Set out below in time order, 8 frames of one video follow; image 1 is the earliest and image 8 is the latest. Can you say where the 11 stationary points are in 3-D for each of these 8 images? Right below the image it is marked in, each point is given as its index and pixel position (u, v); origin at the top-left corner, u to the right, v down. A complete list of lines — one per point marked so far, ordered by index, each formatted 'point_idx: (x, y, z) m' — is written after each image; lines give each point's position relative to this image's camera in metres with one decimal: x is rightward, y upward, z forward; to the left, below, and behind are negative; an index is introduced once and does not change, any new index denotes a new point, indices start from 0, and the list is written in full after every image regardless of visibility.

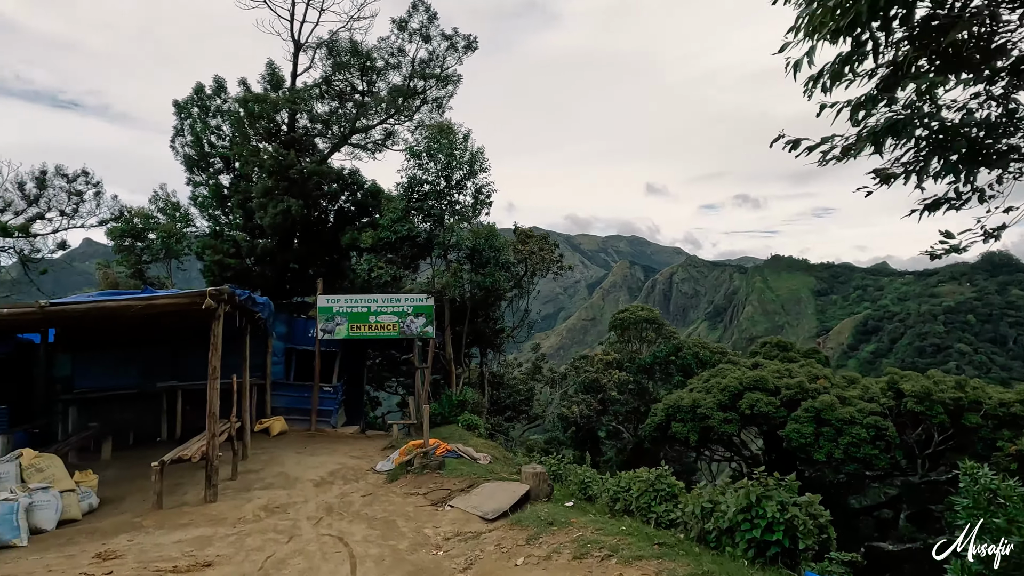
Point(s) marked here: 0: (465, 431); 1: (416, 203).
0: (-0.9, -2.8, +10.5) m
1: (-2.2, +2.0, +12.5) m
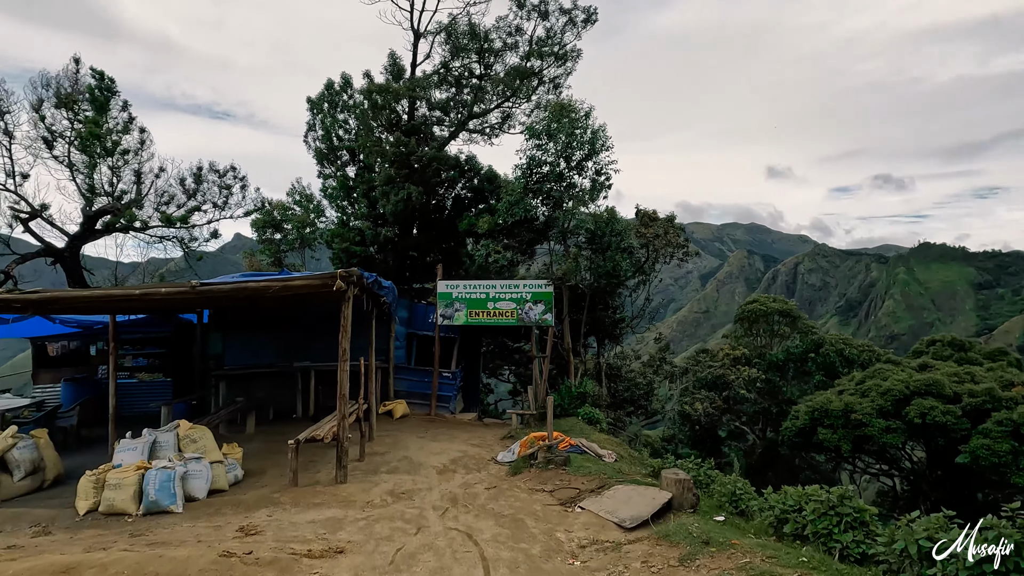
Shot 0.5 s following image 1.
0: (+1.4, -2.5, +9.9) m
1: (+0.5, +2.3, +12.0) m
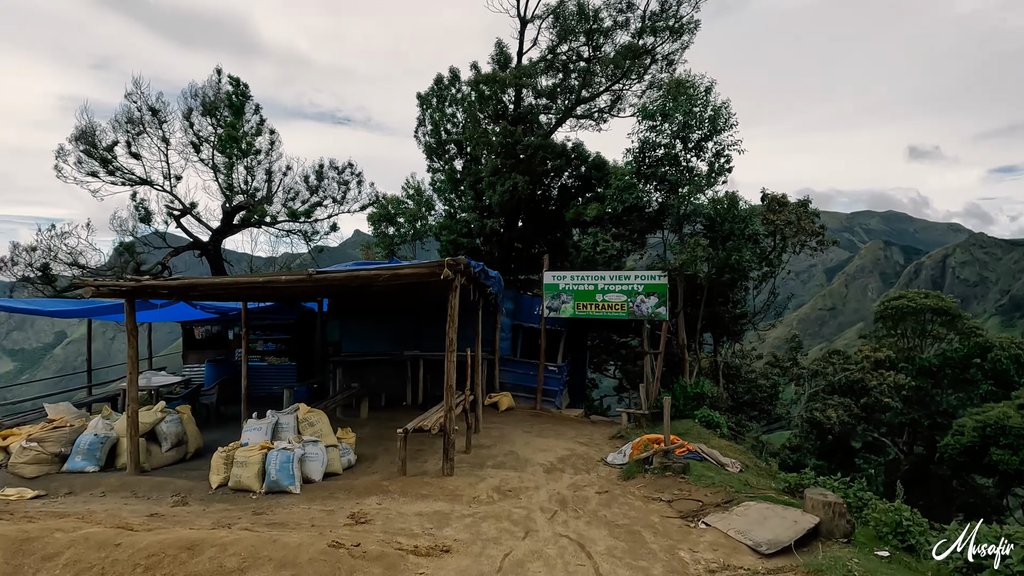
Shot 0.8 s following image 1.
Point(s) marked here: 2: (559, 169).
0: (+3.3, -2.4, +9.1) m
1: (+2.9, +2.5, +11.2) m
2: (+1.3, +3.3, +14.7) m
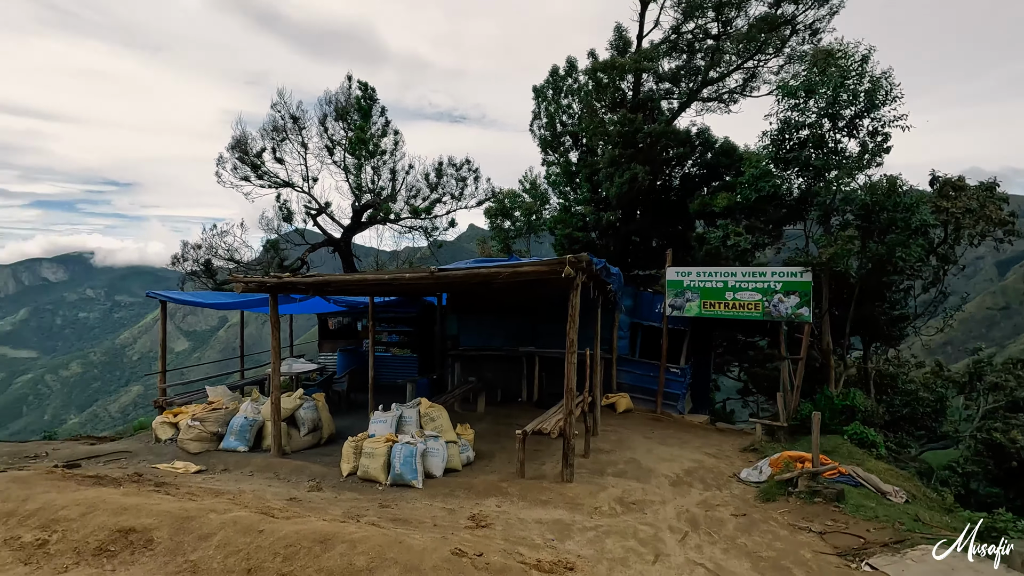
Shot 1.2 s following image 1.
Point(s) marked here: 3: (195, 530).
0: (+5.2, -2.4, +8.0) m
1: (+5.2, +2.5, +10.1) m
2: (+4.4, +3.4, +13.8) m
3: (-2.3, -1.7, +3.8) m
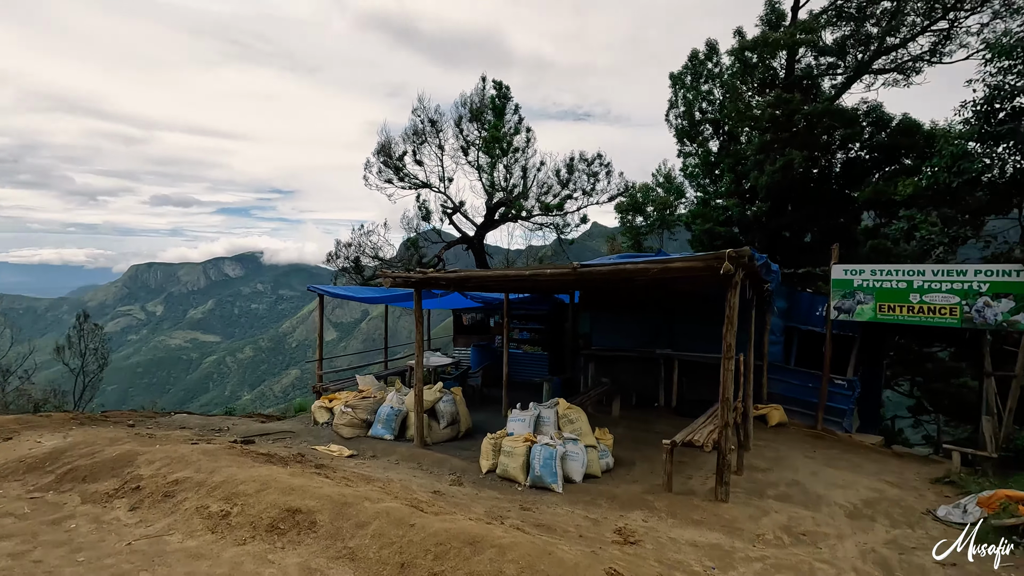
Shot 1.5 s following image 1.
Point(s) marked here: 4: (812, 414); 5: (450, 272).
0: (+7.0, -2.4, +6.3) m
1: (+7.6, +2.5, +8.3) m
2: (+7.6, +3.4, +12.1) m
3: (-1.2, -1.7, +4.0) m
4: (+5.3, -2.2, +9.4) m
5: (-0.9, +0.2, +7.5) m
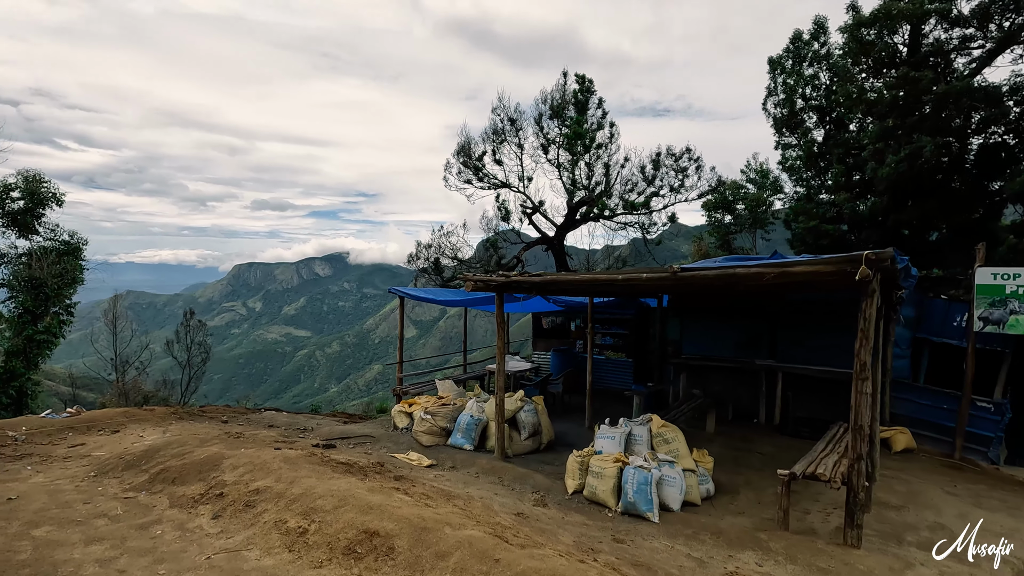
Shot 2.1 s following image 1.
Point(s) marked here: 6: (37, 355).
0: (+7.9, -2.5, +4.8) m
1: (+8.8, +2.4, +6.7) m
2: (+9.3, +3.2, +10.5) m
3: (-0.5, -1.7, +3.6) m
4: (+6.6, -2.3, +8.1) m
5: (+0.3, +0.2, +7.1) m
6: (-14.0, -2.0, +15.8) m
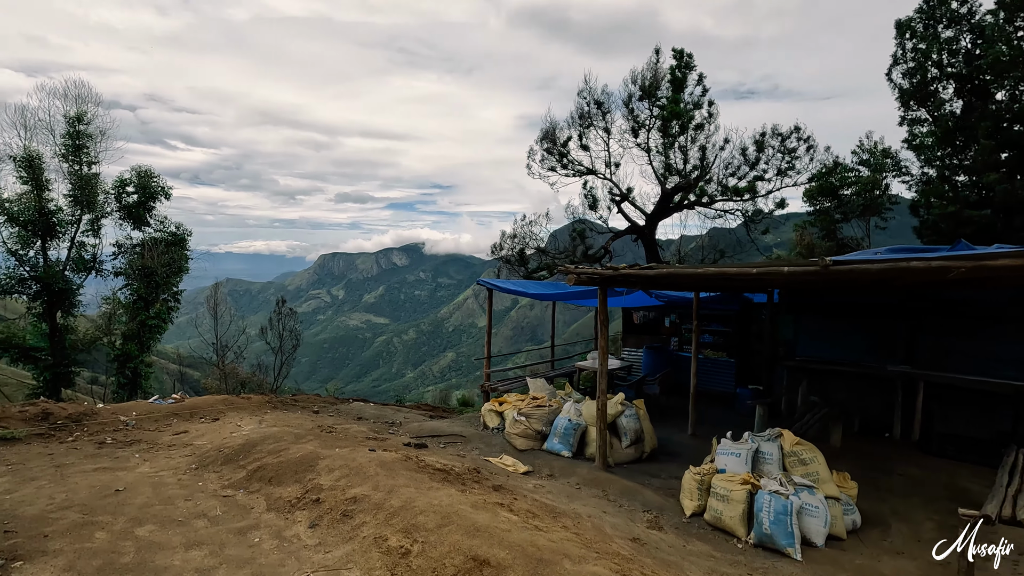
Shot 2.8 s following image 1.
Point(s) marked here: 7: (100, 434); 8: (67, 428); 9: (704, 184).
0: (+8.7, -2.6, +3.2) m
1: (+9.9, +2.3, +4.9) m
2: (+11.0, +3.3, +8.5) m
3: (+0.2, -1.7, +3.1) m
4: (+8.0, -2.3, +6.7) m
5: (+1.5, +0.2, +6.4) m
6: (-11.5, -1.6, +17.0) m
7: (-5.0, -1.8, +6.5) m
8: (-5.4, -1.7, +6.5) m
9: (+4.5, +2.5, +12.6) m
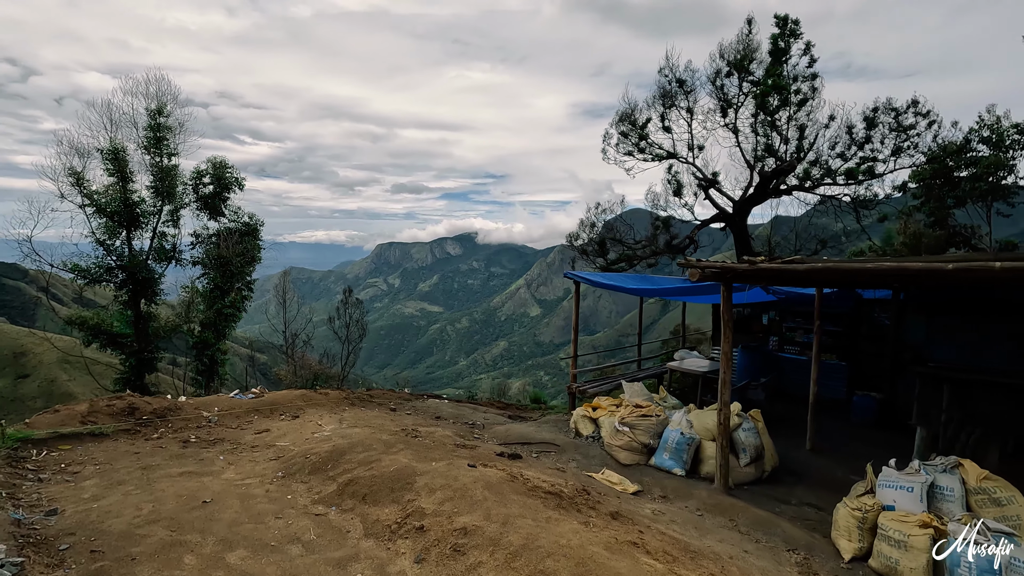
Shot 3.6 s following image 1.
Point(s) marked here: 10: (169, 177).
0: (+9.5, -2.6, +1.7) m
1: (+10.8, +2.3, +3.2) m
2: (+12.2, +3.3, +6.6) m
3: (+1.0, -1.7, +2.4) m
4: (+9.0, -2.3, +5.2) m
5: (+2.6, +0.3, +5.5) m
6: (-9.3, -1.3, +17.3) m
7: (-3.8, -1.7, +6.3) m
8: (-4.2, -1.6, +6.3) m
9: (+6.3, +2.6, +11.4) m
10: (-10.6, +3.4, +16.6) m
